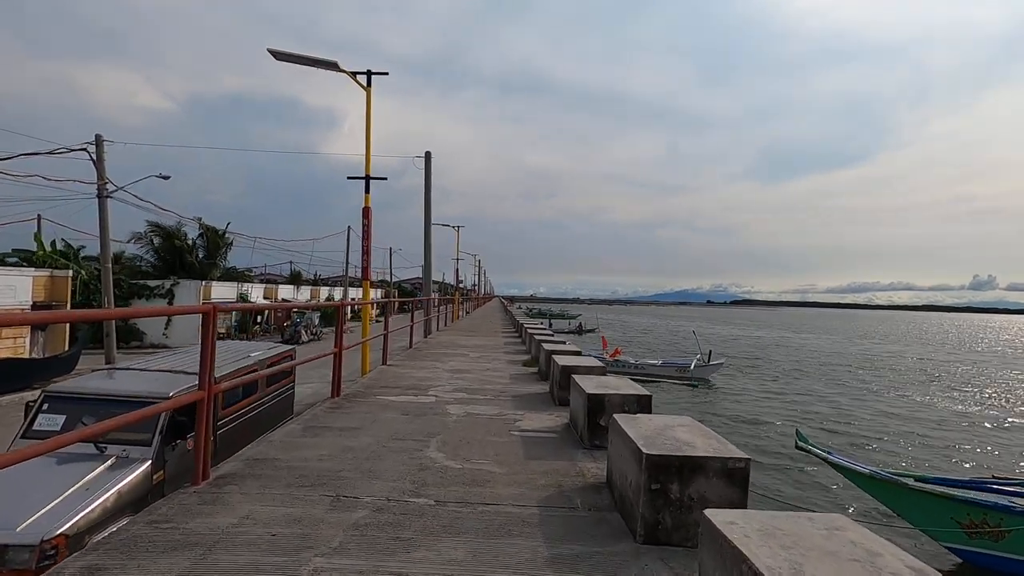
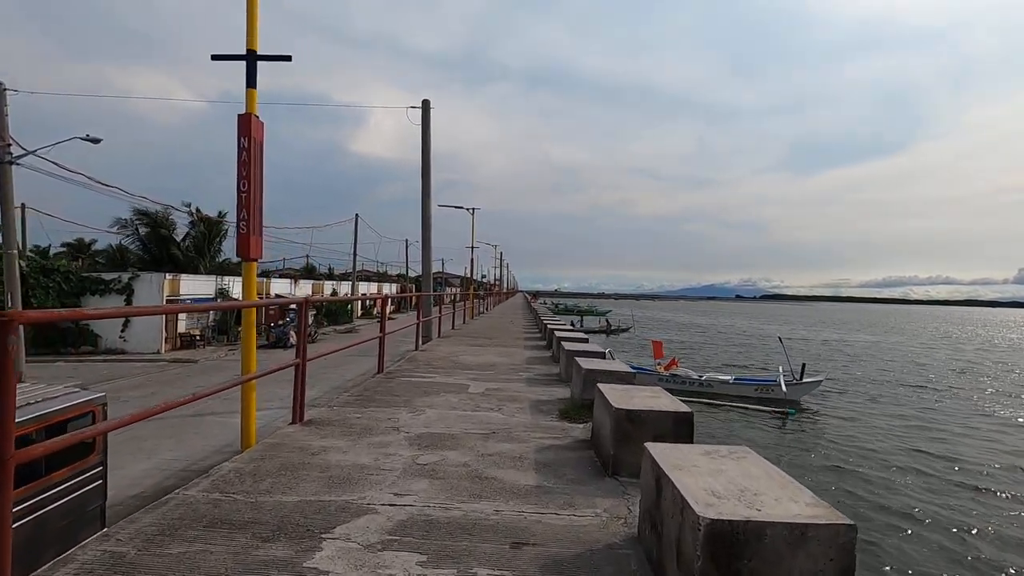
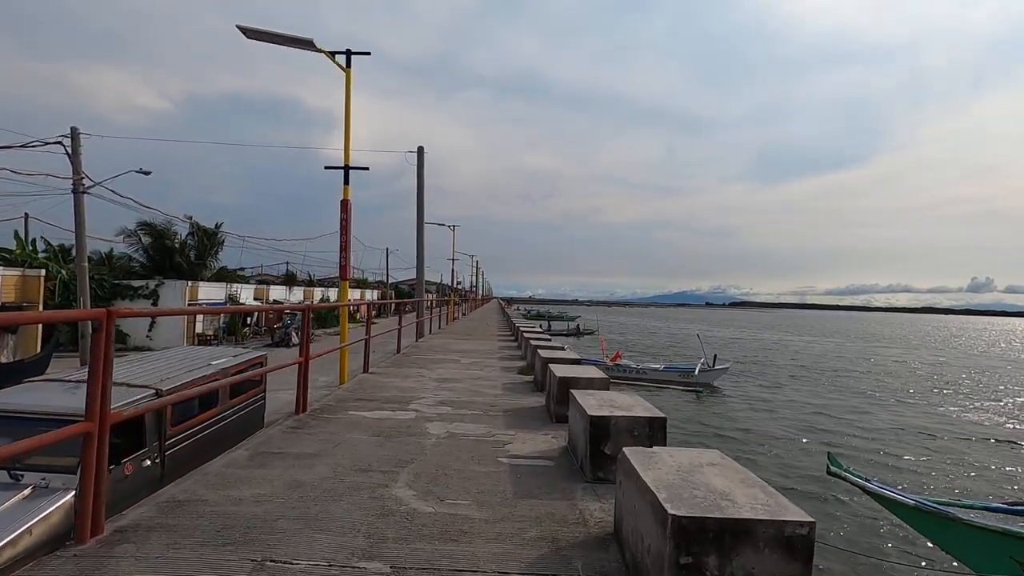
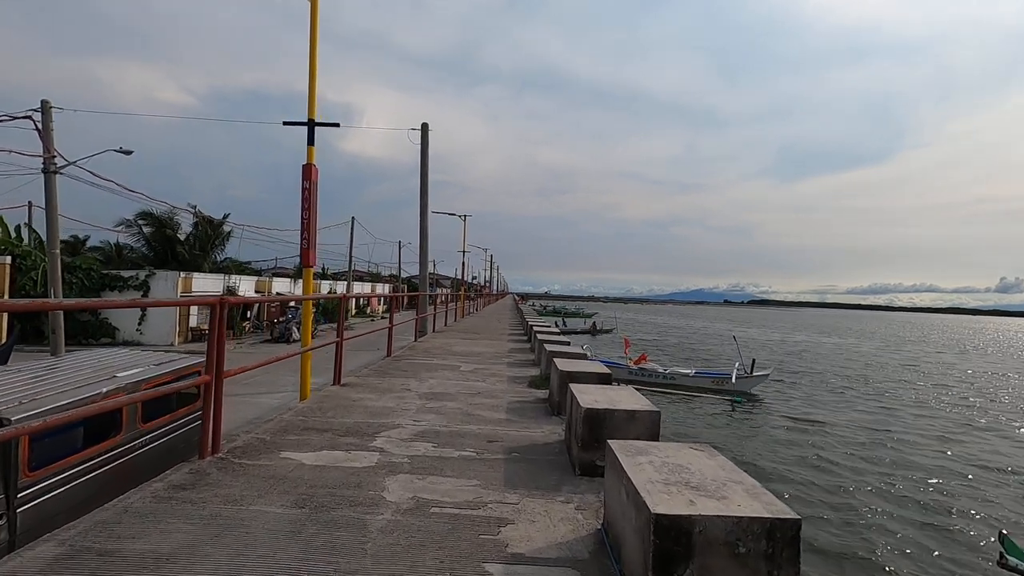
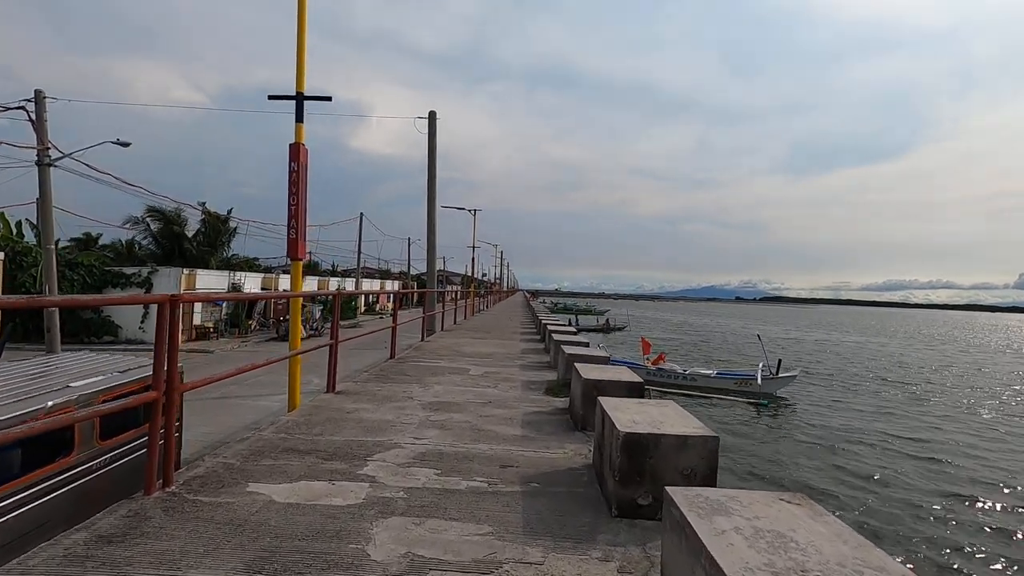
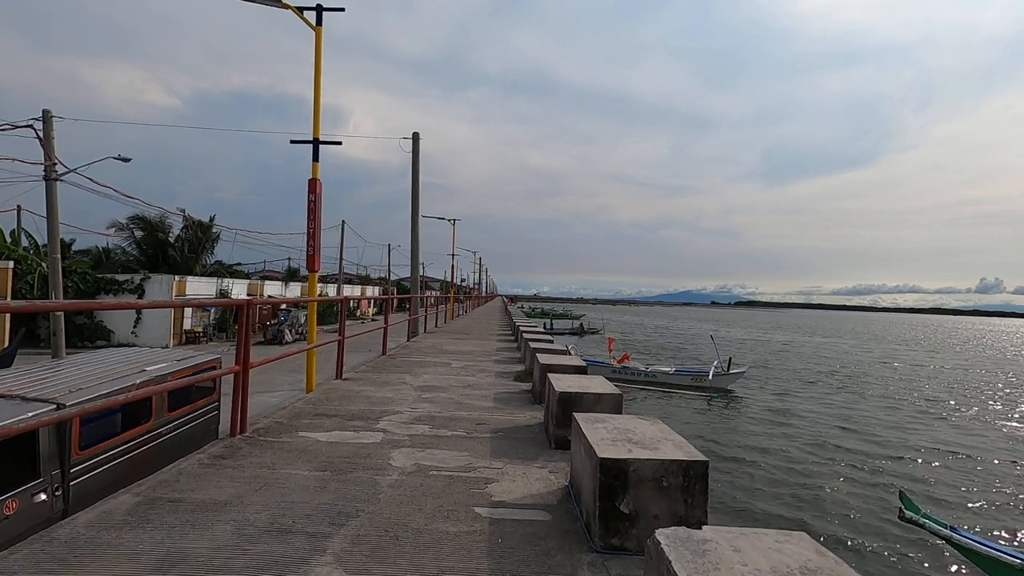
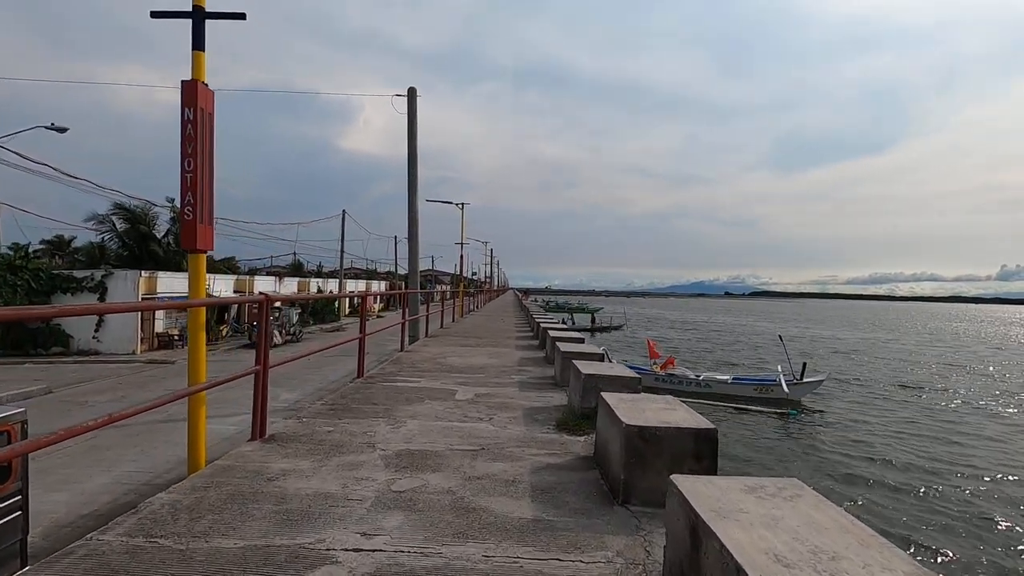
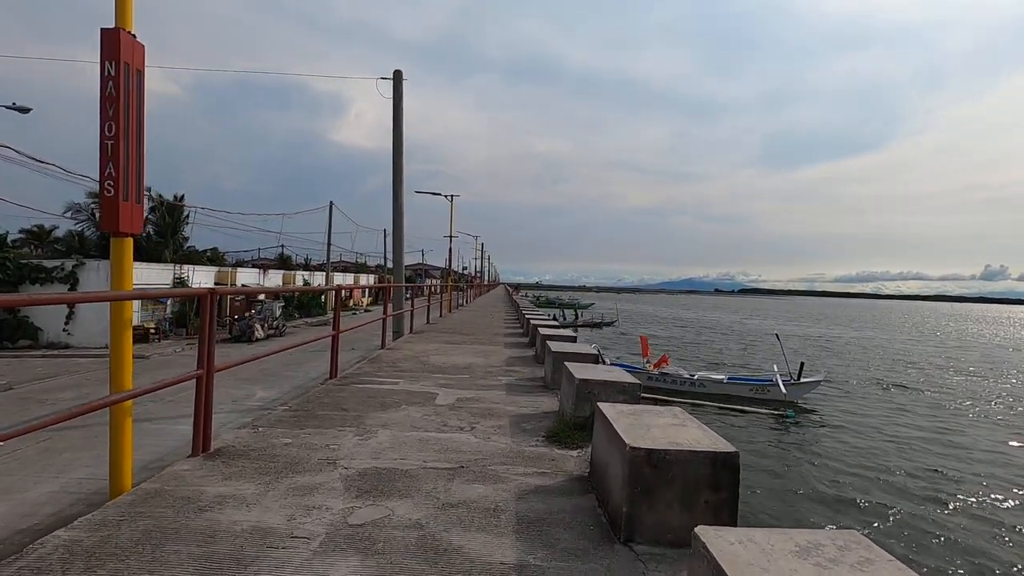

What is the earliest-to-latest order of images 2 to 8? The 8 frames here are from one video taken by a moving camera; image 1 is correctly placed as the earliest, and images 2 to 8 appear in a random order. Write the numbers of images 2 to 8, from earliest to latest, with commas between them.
3, 6, 4, 5, 2, 7, 8
